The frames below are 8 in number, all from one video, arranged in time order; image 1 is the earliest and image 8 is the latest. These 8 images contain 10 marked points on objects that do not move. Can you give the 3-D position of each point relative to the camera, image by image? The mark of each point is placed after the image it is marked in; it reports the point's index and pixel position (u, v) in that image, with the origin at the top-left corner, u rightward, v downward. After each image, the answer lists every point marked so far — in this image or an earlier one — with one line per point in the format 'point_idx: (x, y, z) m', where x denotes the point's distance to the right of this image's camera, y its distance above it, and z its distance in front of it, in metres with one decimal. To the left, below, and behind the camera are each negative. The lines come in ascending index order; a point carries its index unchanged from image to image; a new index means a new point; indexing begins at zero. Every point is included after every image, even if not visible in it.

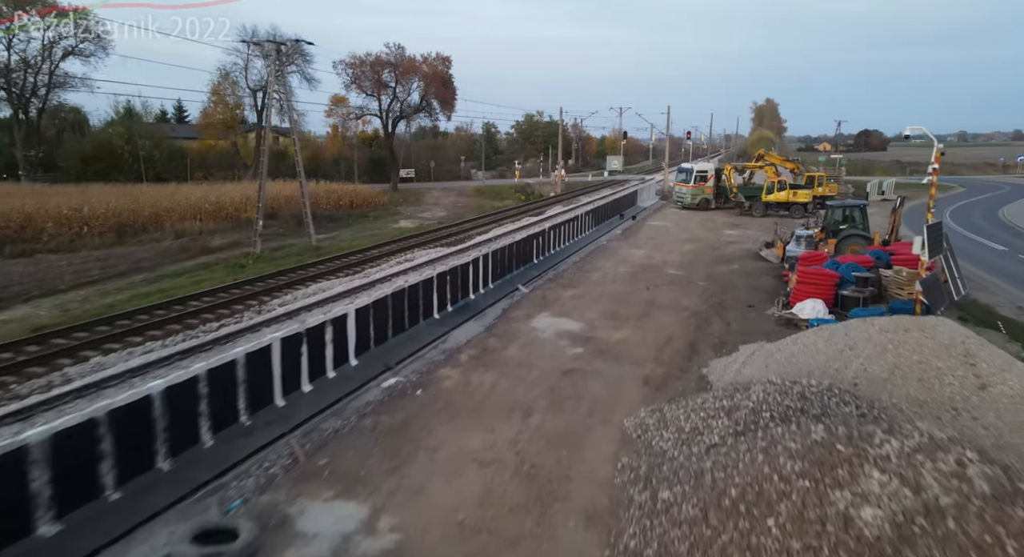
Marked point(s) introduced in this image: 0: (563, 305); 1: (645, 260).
0: (+1.2, -0.7, +13.7) m
1: (+4.4, +0.6, +19.6) m
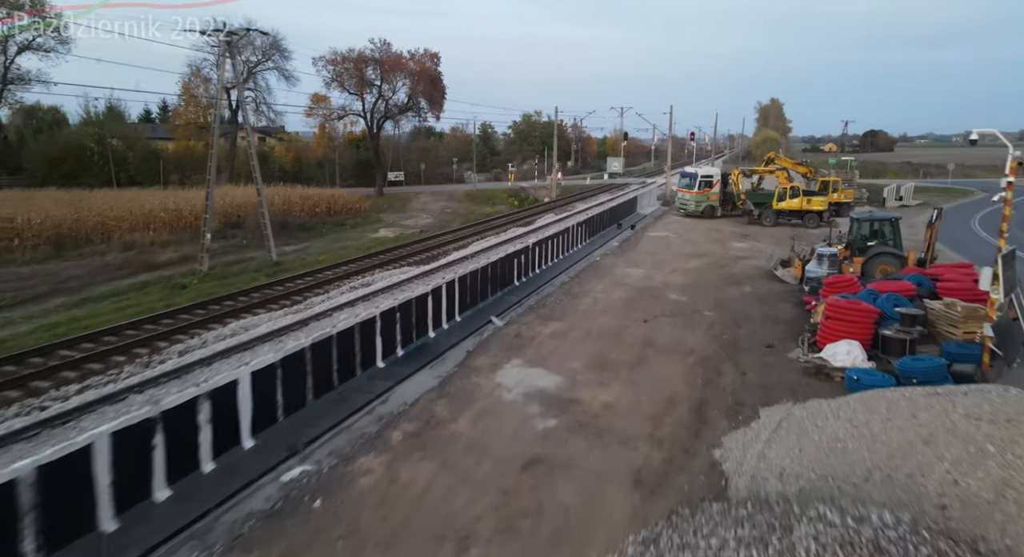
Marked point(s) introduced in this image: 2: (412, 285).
0: (+0.5, -1.3, +11.2) m
1: (+3.8, -0.1, +17.1) m
2: (-2.4, -0.2, +13.9) m
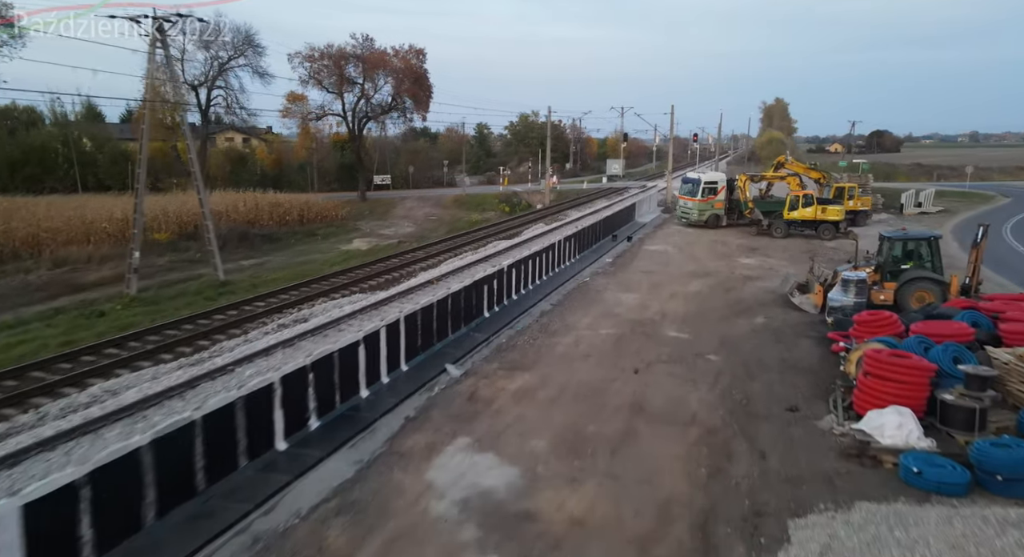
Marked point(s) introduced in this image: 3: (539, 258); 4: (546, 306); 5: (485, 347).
0: (-0.2, -2.0, +8.7) m
1: (+3.1, -0.8, +14.6) m
2: (-3.1, -0.9, +11.4) m
3: (+0.7, +0.5, +17.2) m
4: (+0.8, -0.7, +15.2) m
5: (-0.5, -1.4, +12.0) m
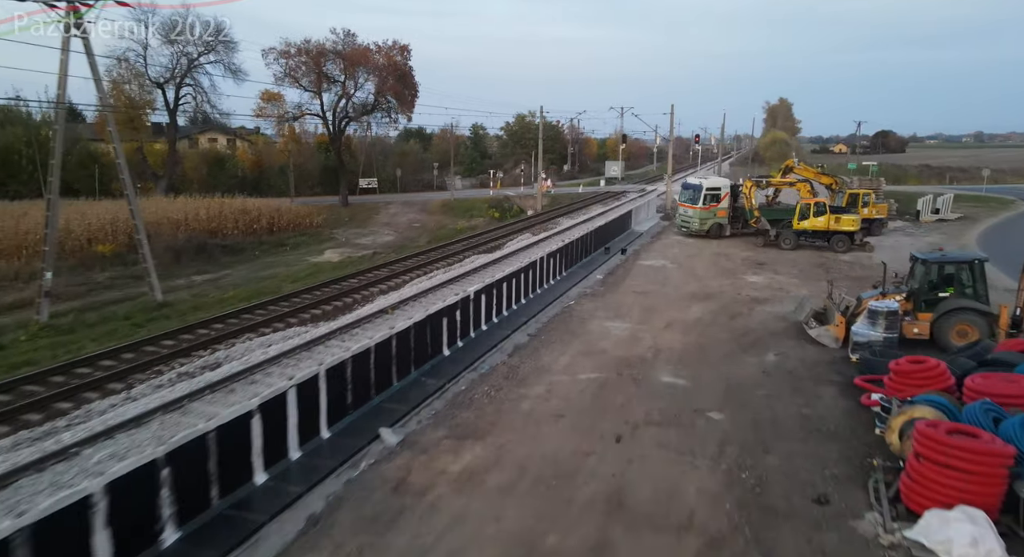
0: (-0.9, -2.6, +6.5) m
1: (+2.4, -1.4, +12.4) m
2: (-3.8, -1.5, +9.2) m
3: (0.0, -0.1, +15.0) m
4: (+0.1, -1.3, +13.0) m
5: (-1.2, -2.0, +9.8) m
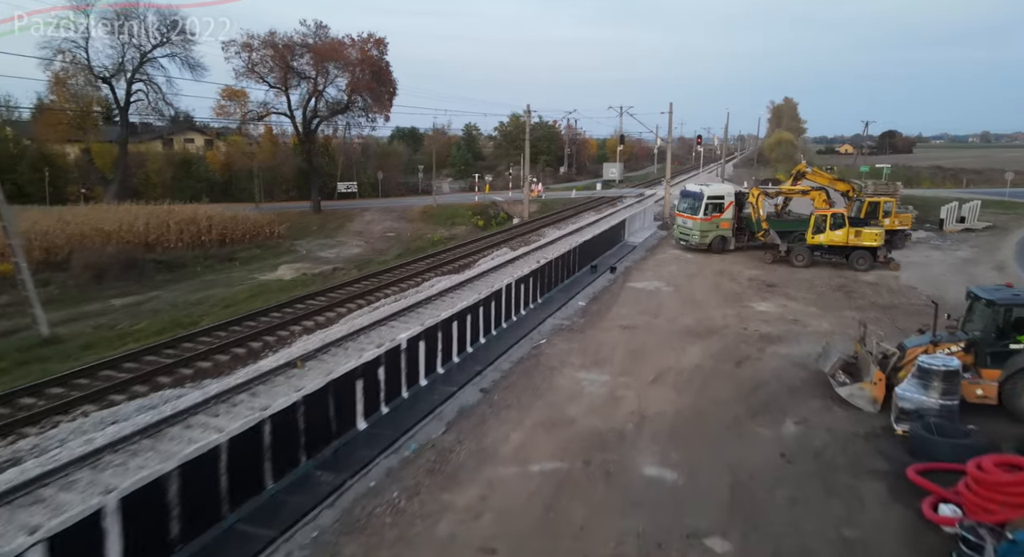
0: (-1.9, -3.4, +3.6) m
1: (+1.4, -2.2, +9.5) m
2: (-4.8, -2.2, +6.4) m
3: (-0.9, -0.8, +12.1) m
4: (-0.8, -2.1, +10.1) m
5: (-2.2, -2.8, +6.9) m
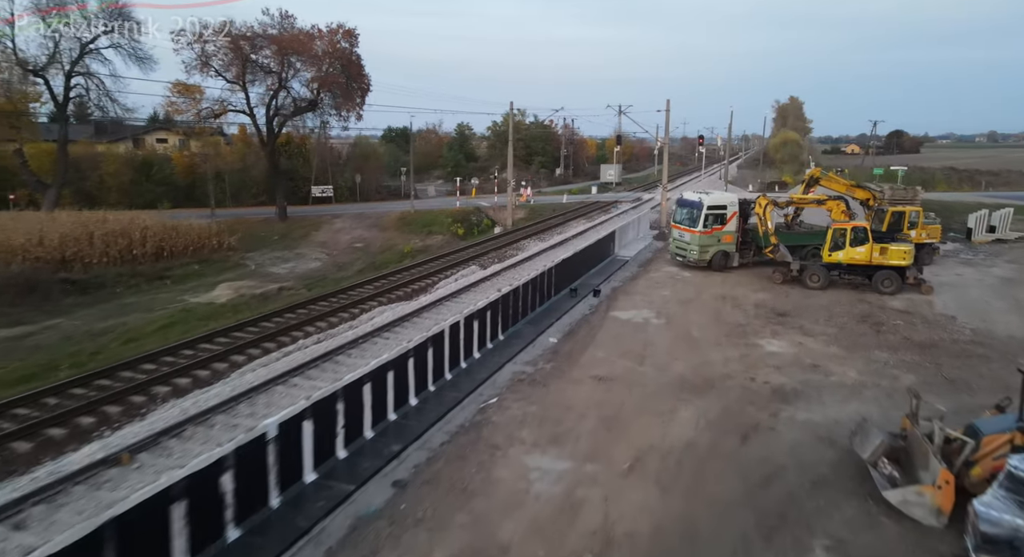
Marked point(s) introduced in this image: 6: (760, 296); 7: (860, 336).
0: (-3.0, -4.1, +0.7) m
1: (+0.4, -2.9, +6.5) m
2: (-5.9, -2.9, +3.5) m
3: (-2.0, -1.5, +9.2) m
4: (-1.9, -2.8, +7.2) m
5: (-3.3, -3.5, +4.0) m
6: (+7.5, -0.4, +17.7) m
7: (+8.4, -1.3, +14.0) m
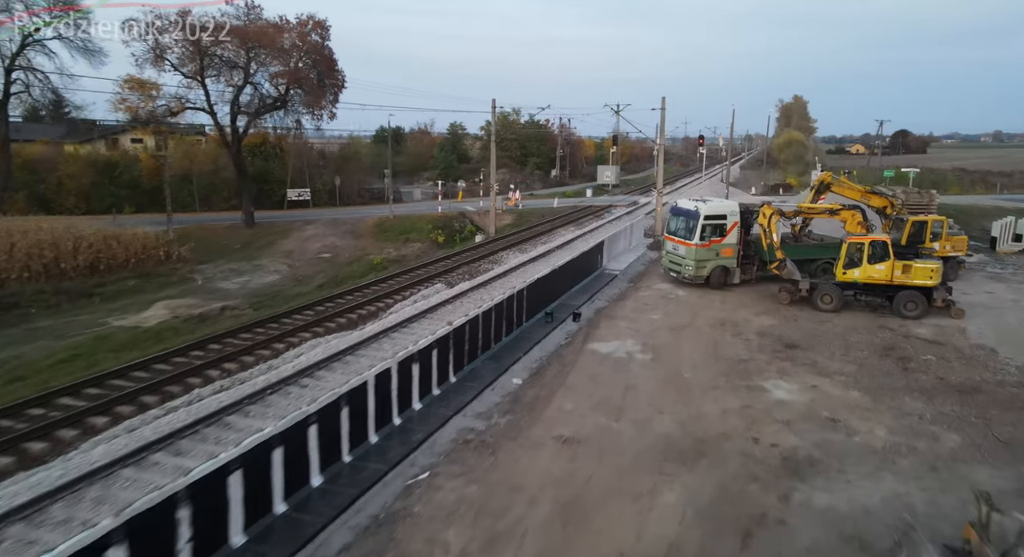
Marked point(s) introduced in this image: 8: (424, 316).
0: (-3.9, -4.7, -1.6) m
1: (-0.6, -3.5, +4.2) m
2: (-6.8, -3.5, +1.2) m
3: (-2.9, -2.1, +6.9) m
4: (-2.8, -3.4, +4.9) m
5: (-4.2, -4.0, +1.7) m
6: (+6.6, -1.0, +15.3) m
7: (+7.5, -1.9, +11.7) m
8: (-2.0, -0.8, +13.6) m
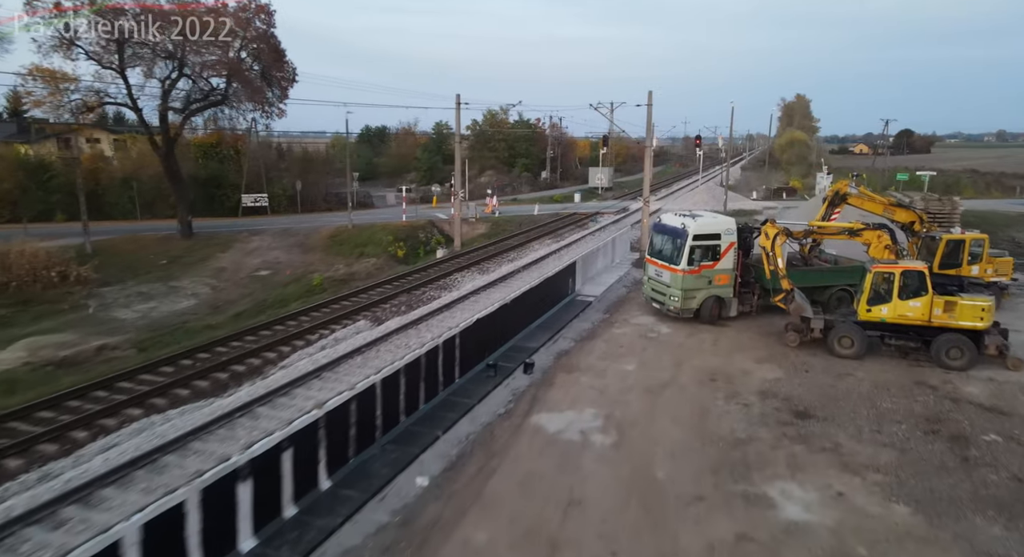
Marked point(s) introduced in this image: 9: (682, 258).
0: (-5.3, -5.5, -4.9) m
1: (-1.9, -4.3, +0.9) m
2: (-8.2, -4.3, -2.2) m
3: (-4.2, -2.9, +3.5) m
4: (-4.1, -4.2, +1.5) m
5: (-5.6, -4.9, -1.6) m
6: (+5.3, -1.8, +11.9) m
7: (+6.1, -2.7, +8.3) m
8: (-3.4, -1.7, +10.3) m
9: (+4.2, +0.5, +14.4) m
